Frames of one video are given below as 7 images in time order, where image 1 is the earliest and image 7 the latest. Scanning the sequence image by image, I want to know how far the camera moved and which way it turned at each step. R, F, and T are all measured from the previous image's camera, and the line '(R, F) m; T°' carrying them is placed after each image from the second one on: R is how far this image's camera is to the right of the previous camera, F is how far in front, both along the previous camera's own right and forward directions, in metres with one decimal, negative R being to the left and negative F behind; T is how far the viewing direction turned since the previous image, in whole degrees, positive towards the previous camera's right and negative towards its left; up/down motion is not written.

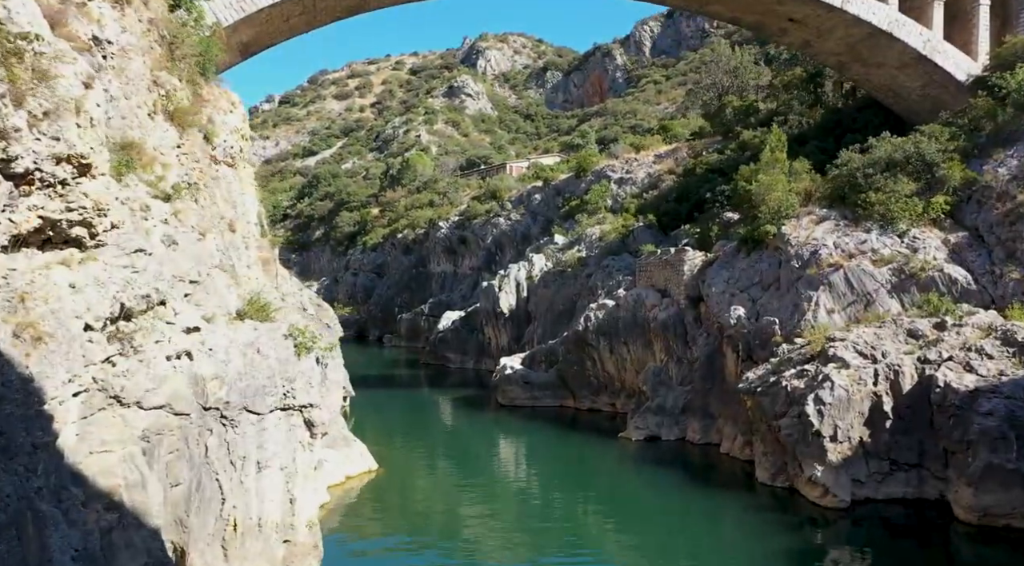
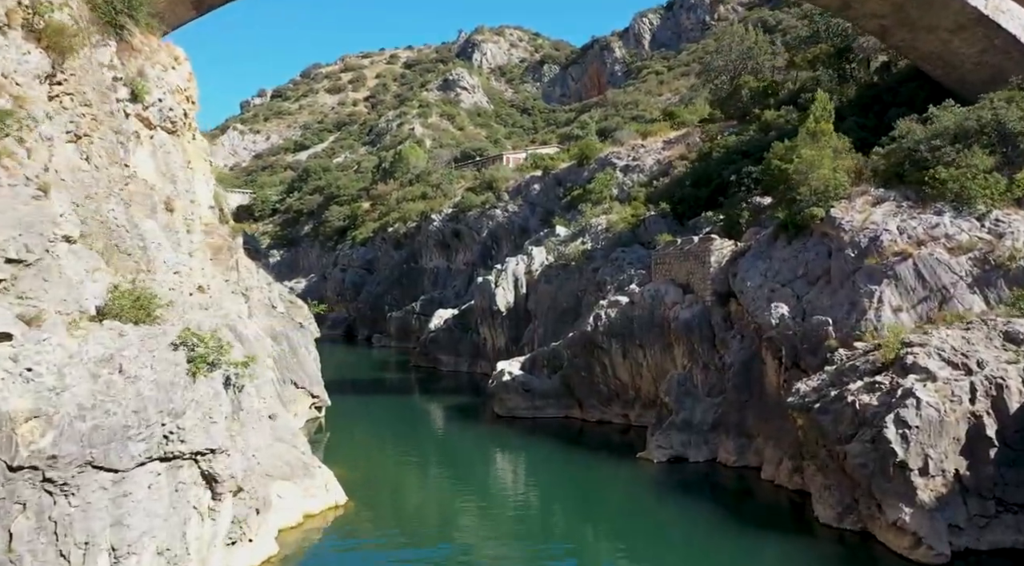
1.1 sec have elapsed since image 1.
(-0.1, +3.6) m; 0°
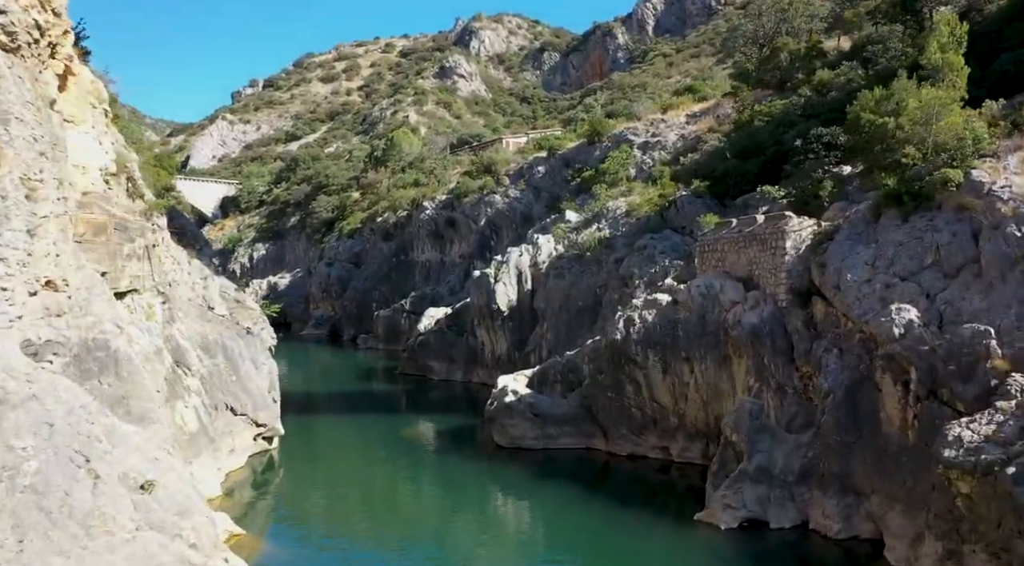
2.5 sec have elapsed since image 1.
(-0.2, +5.7) m; 0°
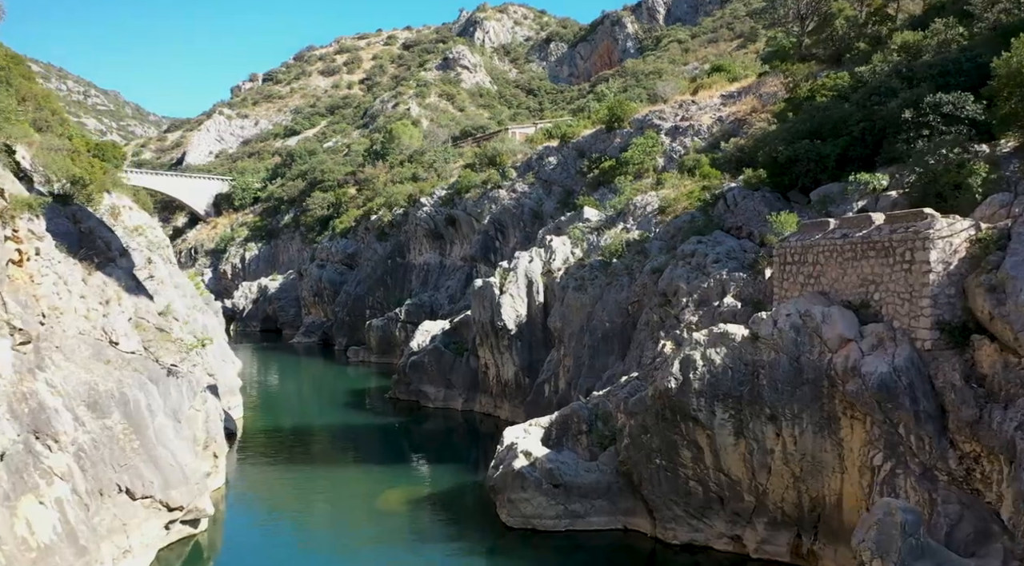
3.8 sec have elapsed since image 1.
(-0.1, +5.3) m; 0°
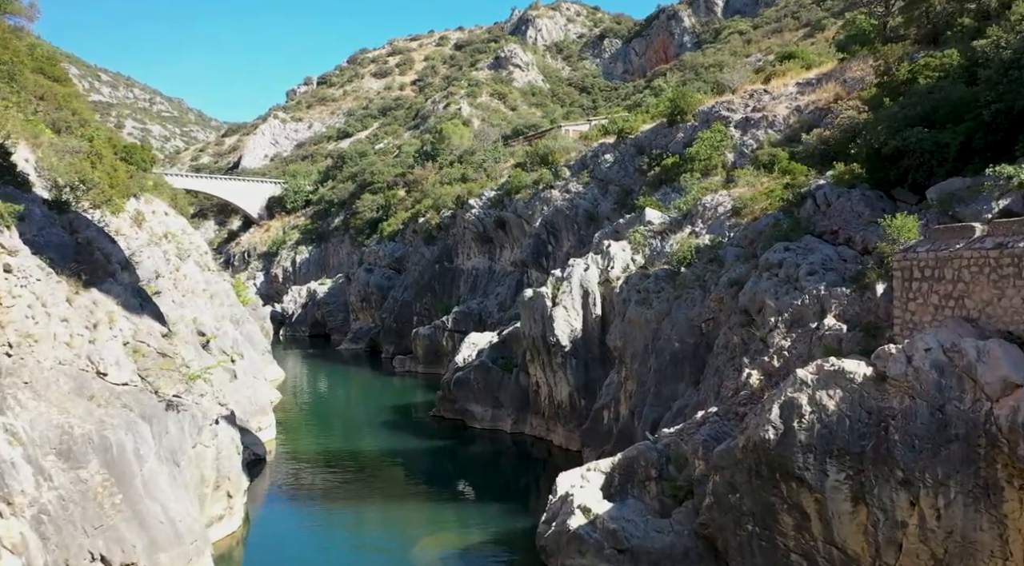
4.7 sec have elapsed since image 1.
(0.0, +2.6) m; -4°
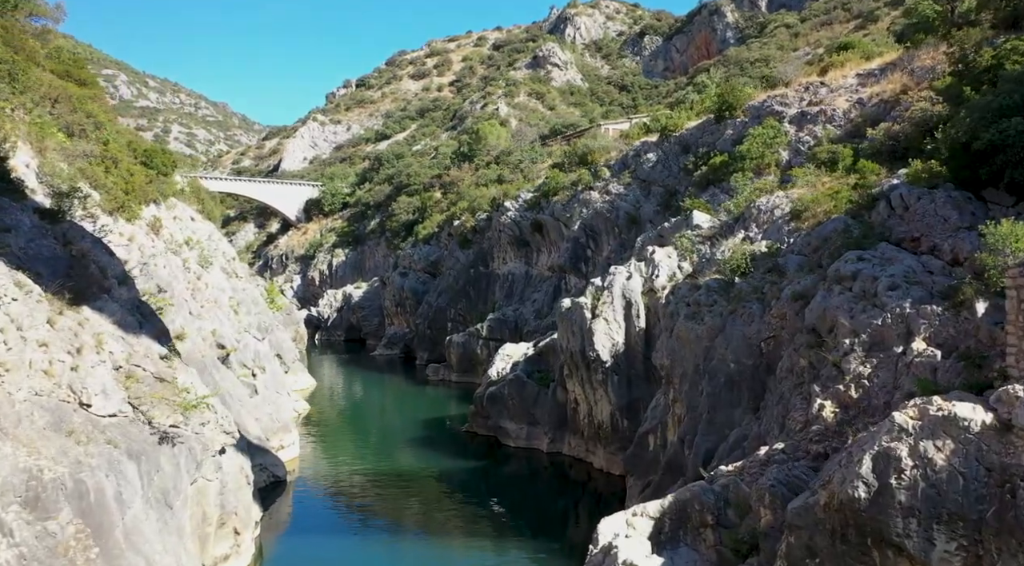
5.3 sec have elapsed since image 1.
(+0.1, +1.7) m; -3°
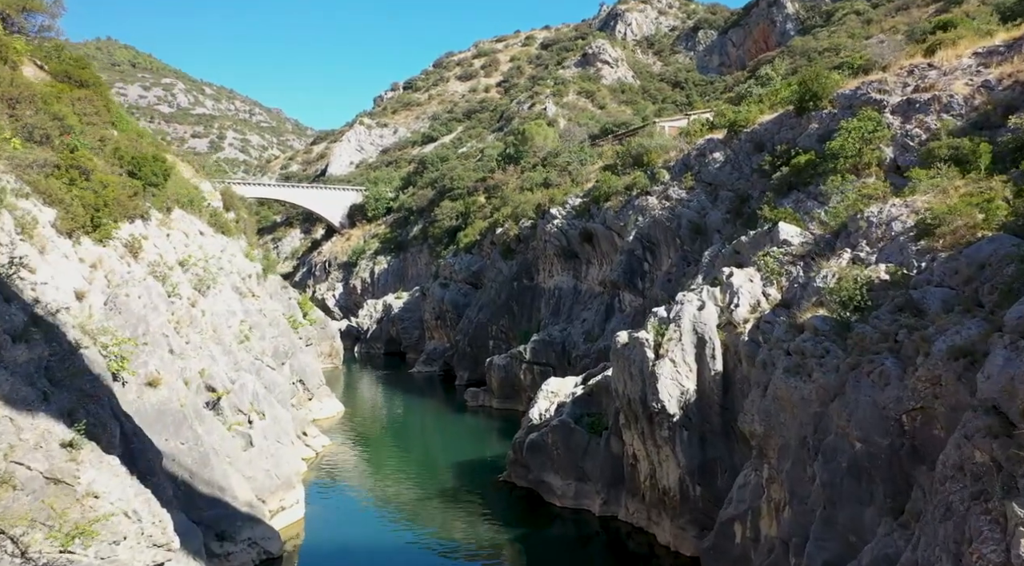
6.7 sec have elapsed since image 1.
(+0.1, +4.2) m; -3°
